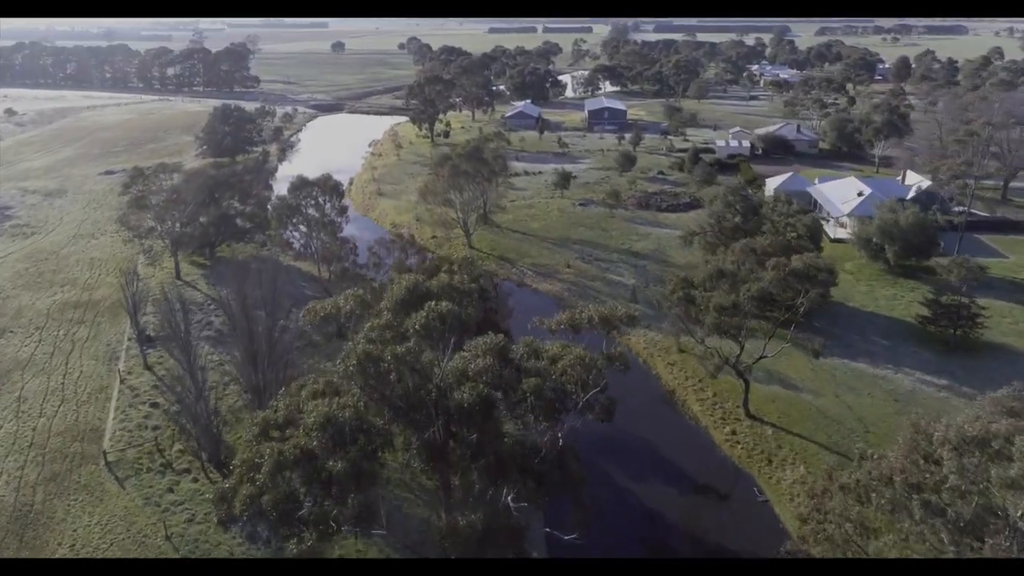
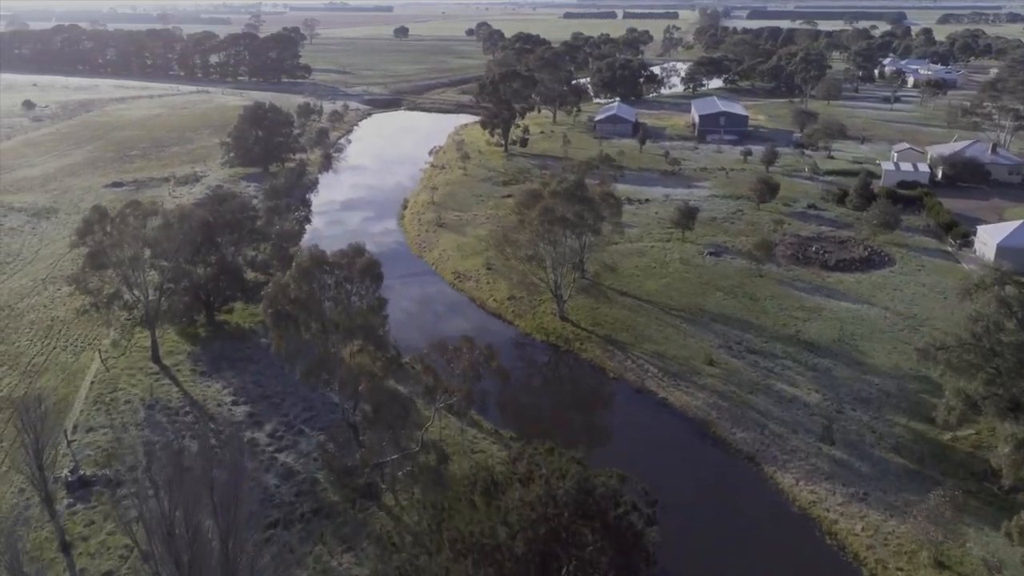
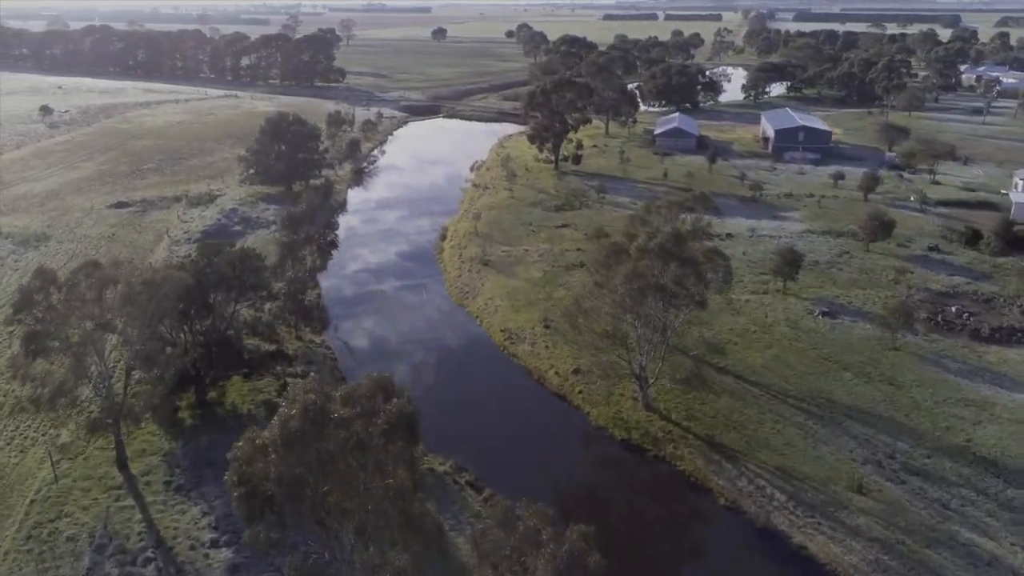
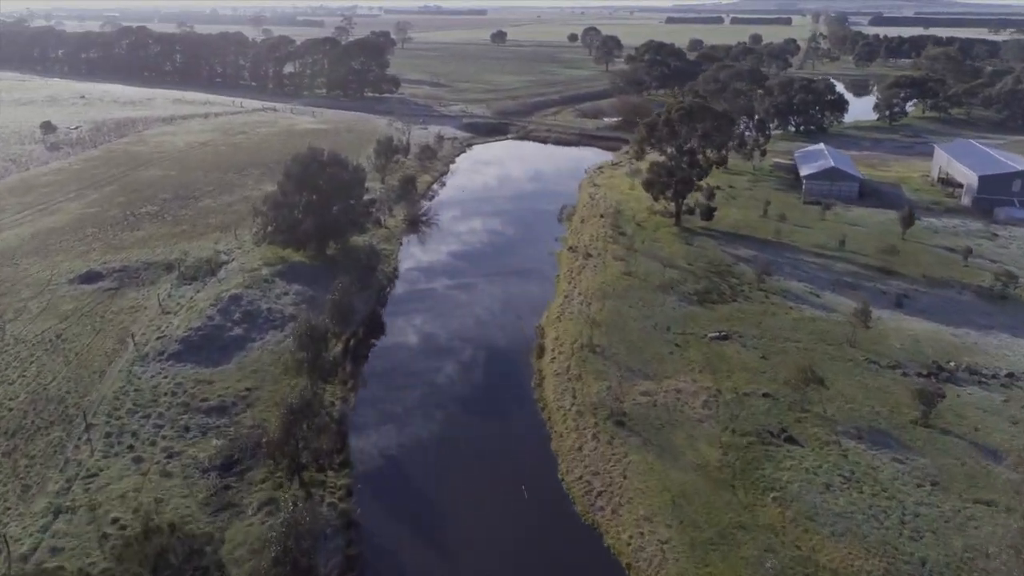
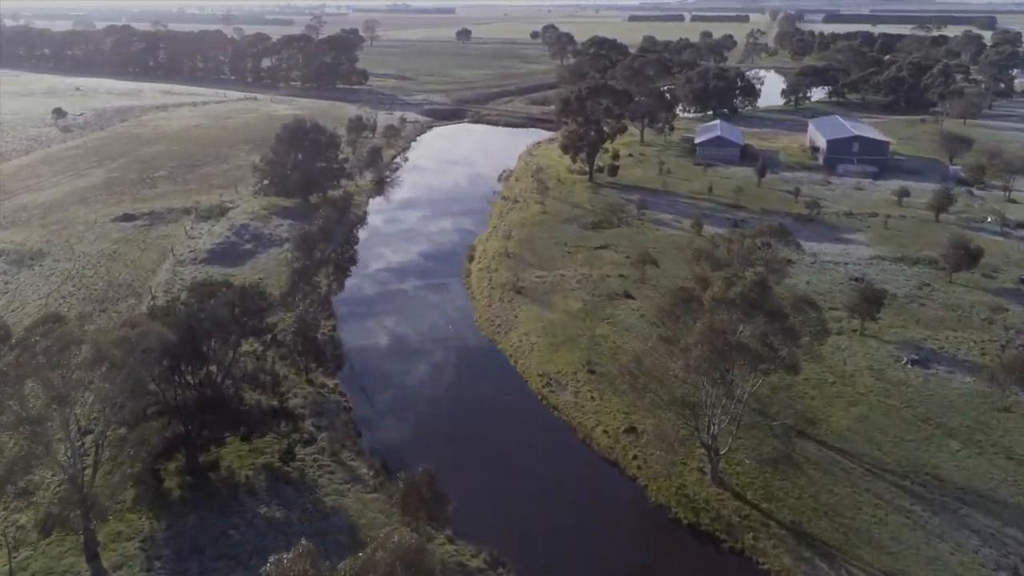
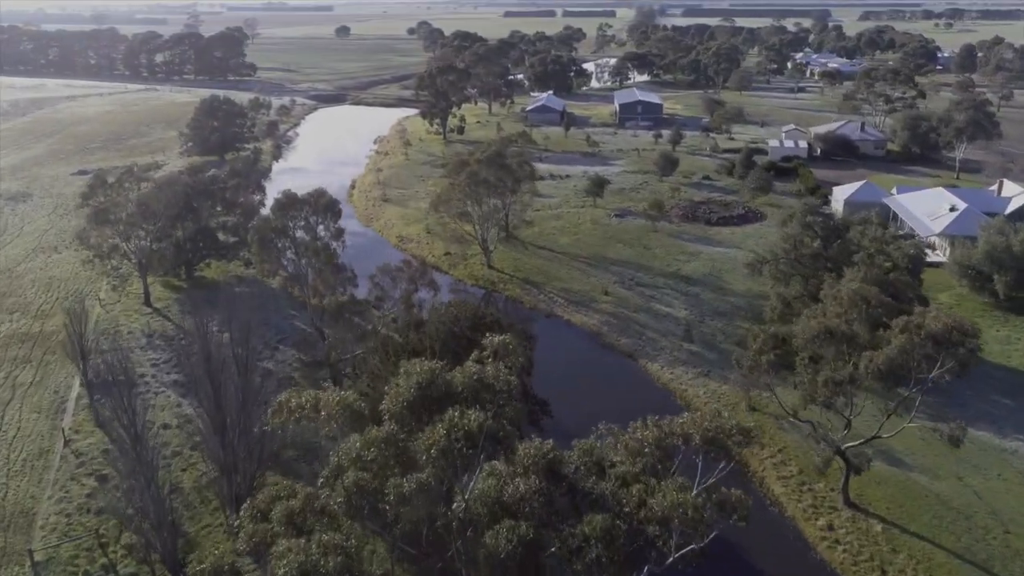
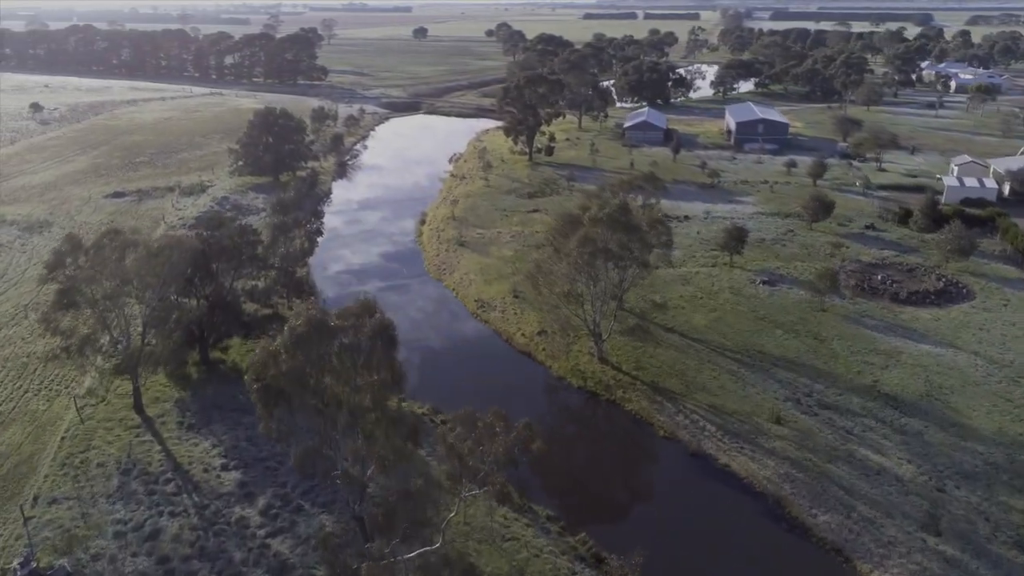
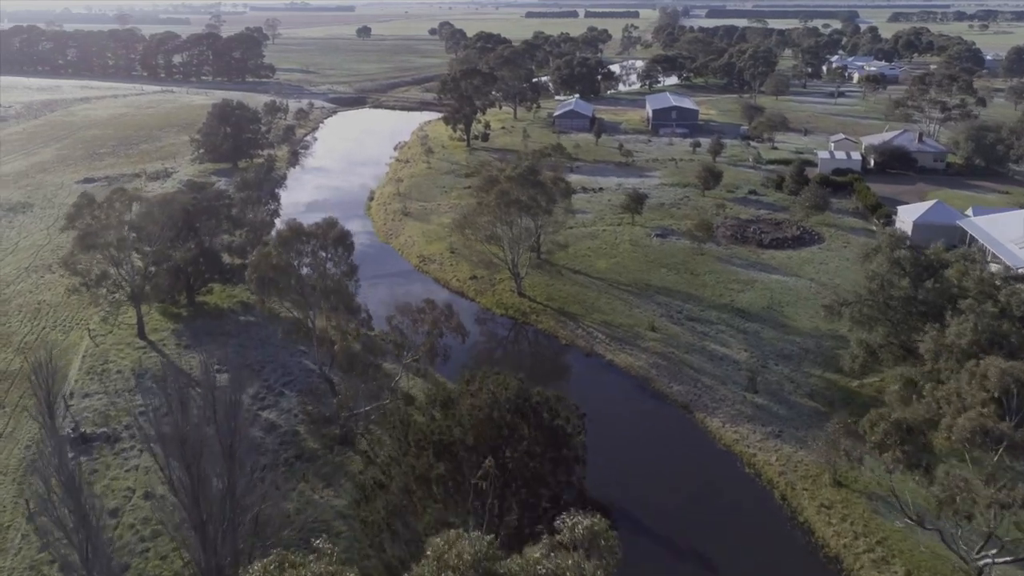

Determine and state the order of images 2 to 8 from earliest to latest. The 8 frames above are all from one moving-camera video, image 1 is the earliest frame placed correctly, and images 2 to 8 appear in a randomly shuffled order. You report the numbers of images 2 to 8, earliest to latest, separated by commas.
6, 8, 2, 7, 3, 5, 4
